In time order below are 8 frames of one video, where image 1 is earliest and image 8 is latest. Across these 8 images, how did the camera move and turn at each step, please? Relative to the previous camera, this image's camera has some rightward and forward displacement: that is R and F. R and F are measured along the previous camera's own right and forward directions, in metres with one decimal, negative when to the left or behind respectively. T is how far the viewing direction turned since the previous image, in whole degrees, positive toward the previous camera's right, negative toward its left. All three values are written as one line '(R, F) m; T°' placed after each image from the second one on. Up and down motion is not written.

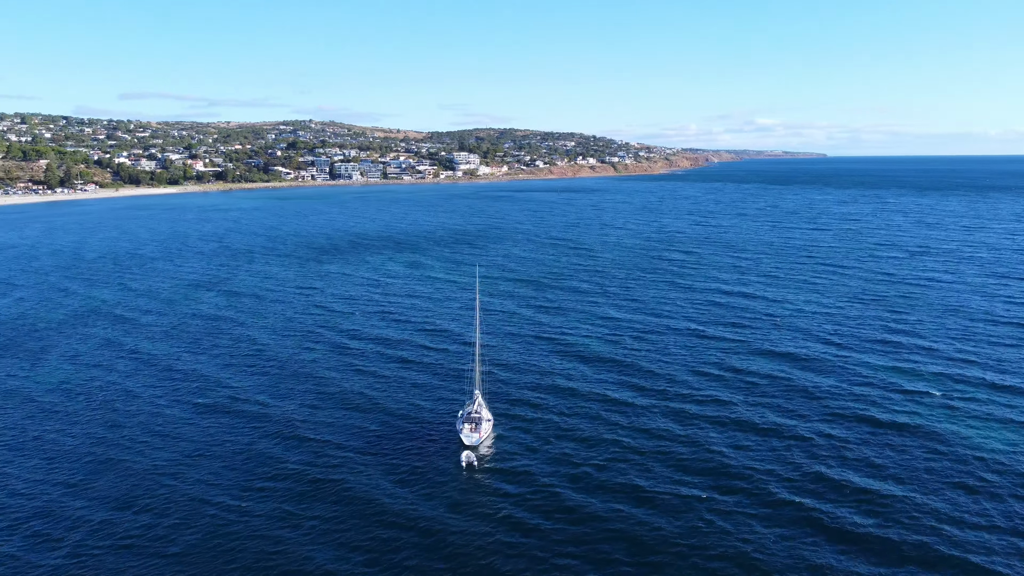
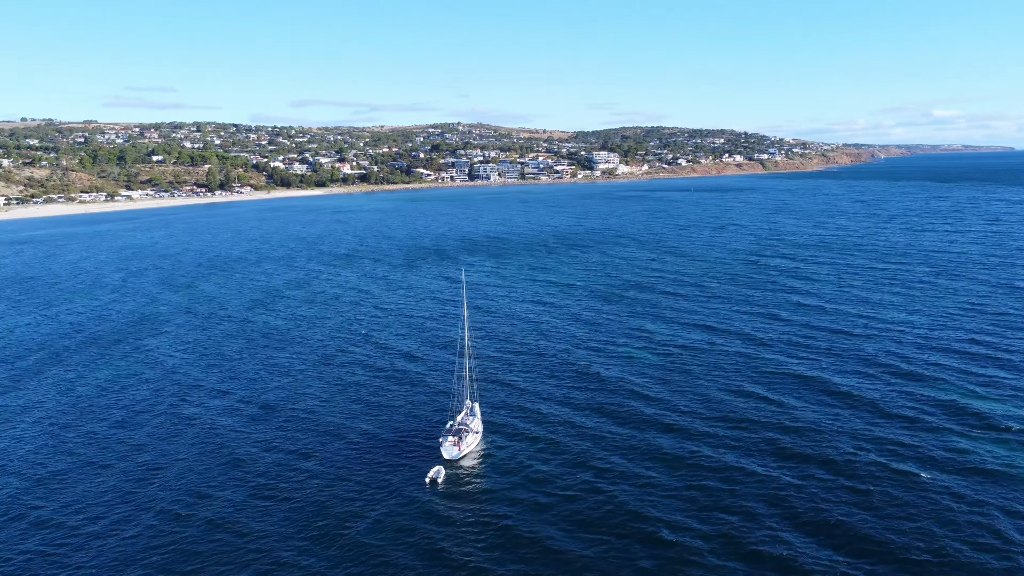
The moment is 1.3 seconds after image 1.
(+7.5, +3.5) m; -11°
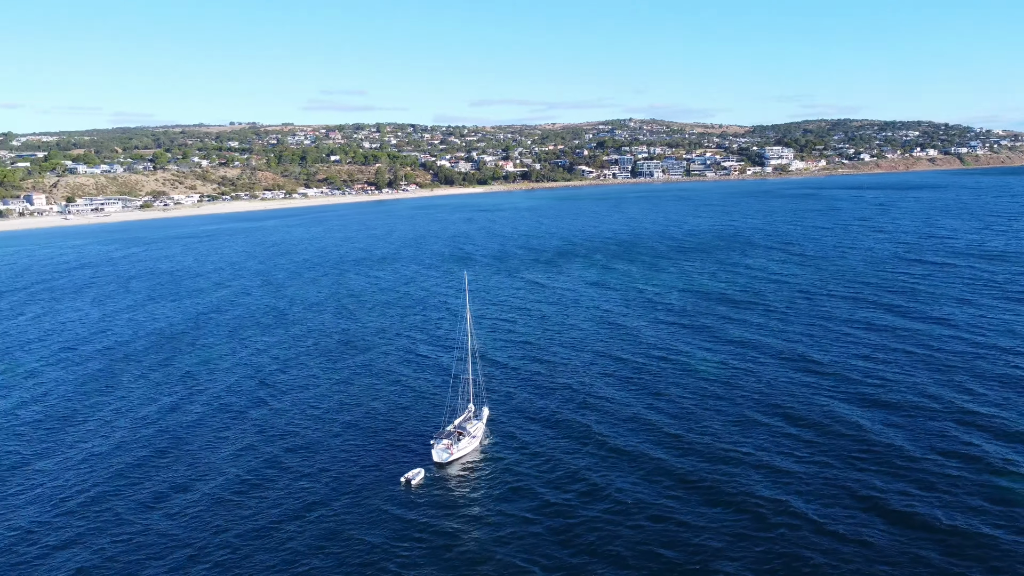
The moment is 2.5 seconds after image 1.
(+8.0, +2.1) m; -13°
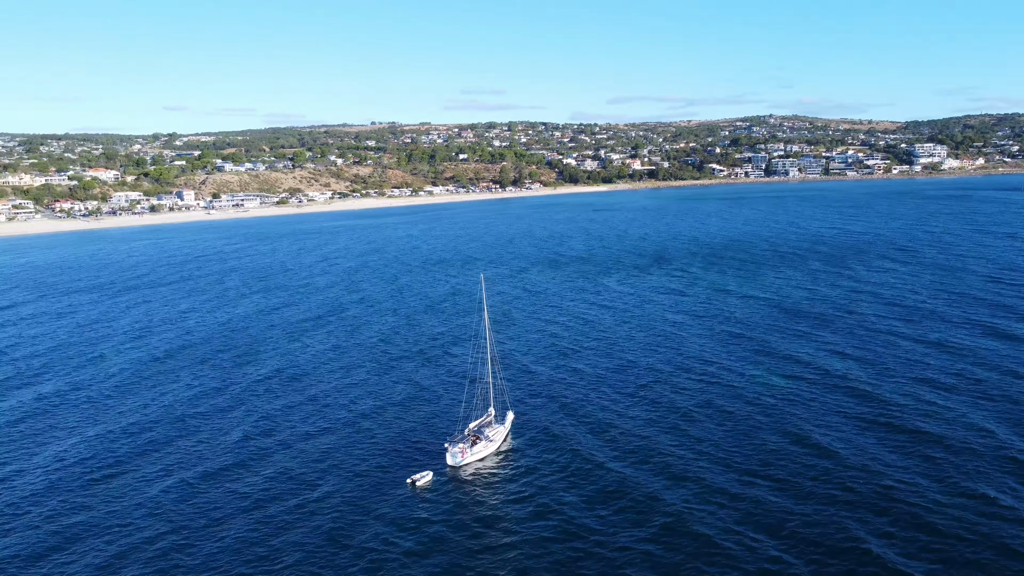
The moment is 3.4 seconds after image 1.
(+5.3, +0.9) m; -10°
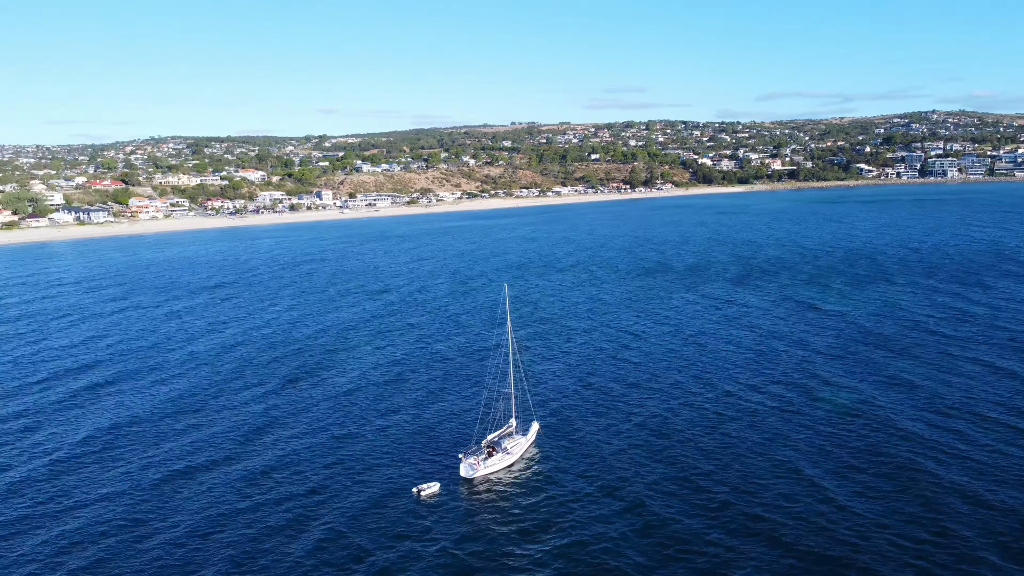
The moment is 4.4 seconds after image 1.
(+5.7, +0.7) m; -10°
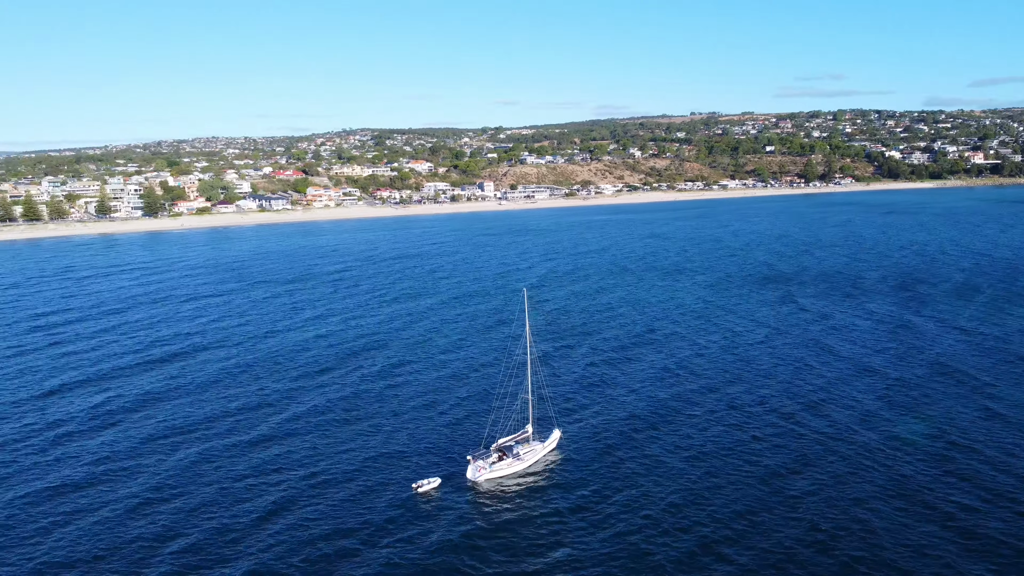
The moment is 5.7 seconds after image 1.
(+7.4, +0.2) m; -13°
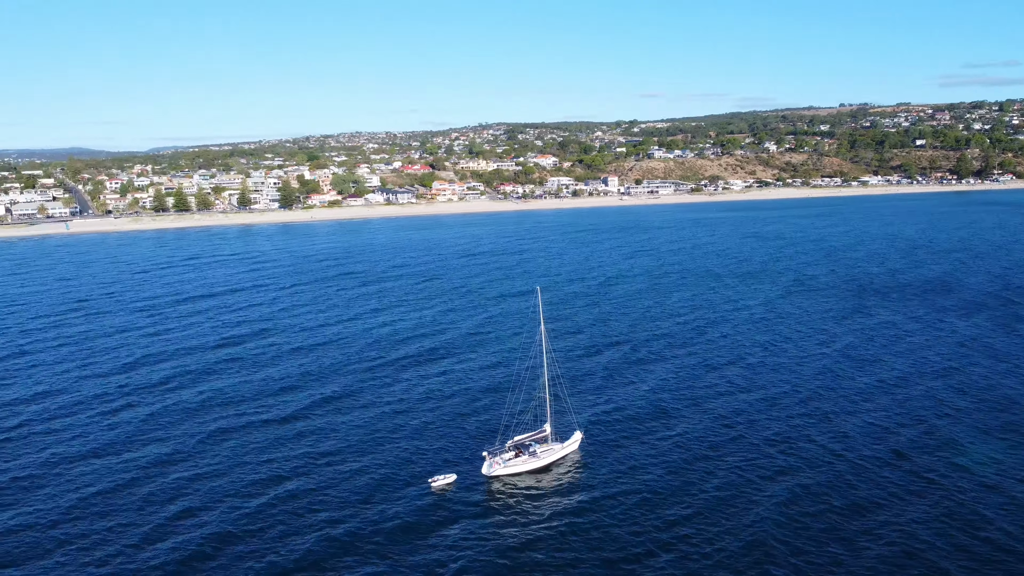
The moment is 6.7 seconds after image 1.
(+5.2, -0.5) m; -10°
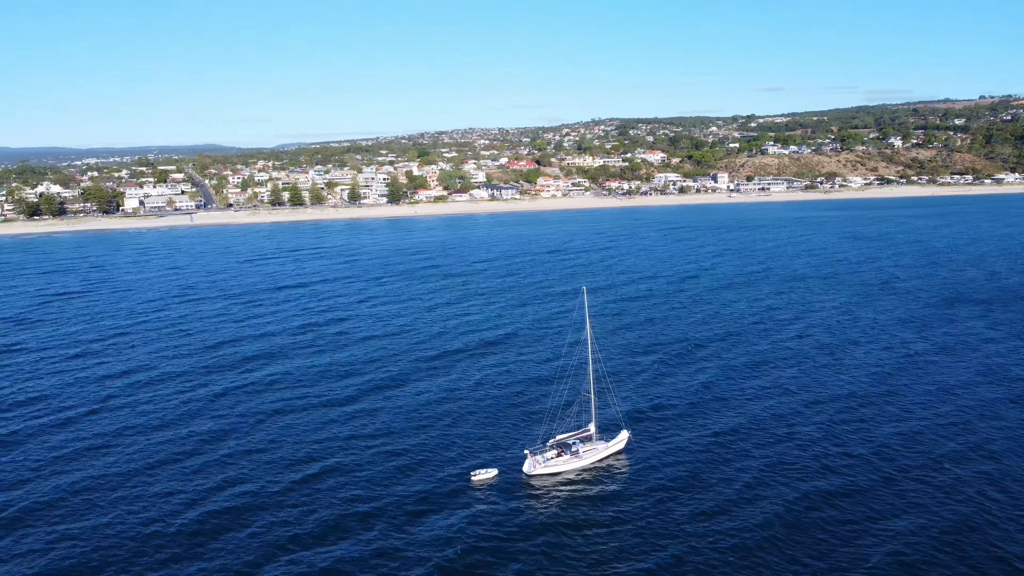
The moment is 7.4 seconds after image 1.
(+3.0, -0.5) m; -8°
